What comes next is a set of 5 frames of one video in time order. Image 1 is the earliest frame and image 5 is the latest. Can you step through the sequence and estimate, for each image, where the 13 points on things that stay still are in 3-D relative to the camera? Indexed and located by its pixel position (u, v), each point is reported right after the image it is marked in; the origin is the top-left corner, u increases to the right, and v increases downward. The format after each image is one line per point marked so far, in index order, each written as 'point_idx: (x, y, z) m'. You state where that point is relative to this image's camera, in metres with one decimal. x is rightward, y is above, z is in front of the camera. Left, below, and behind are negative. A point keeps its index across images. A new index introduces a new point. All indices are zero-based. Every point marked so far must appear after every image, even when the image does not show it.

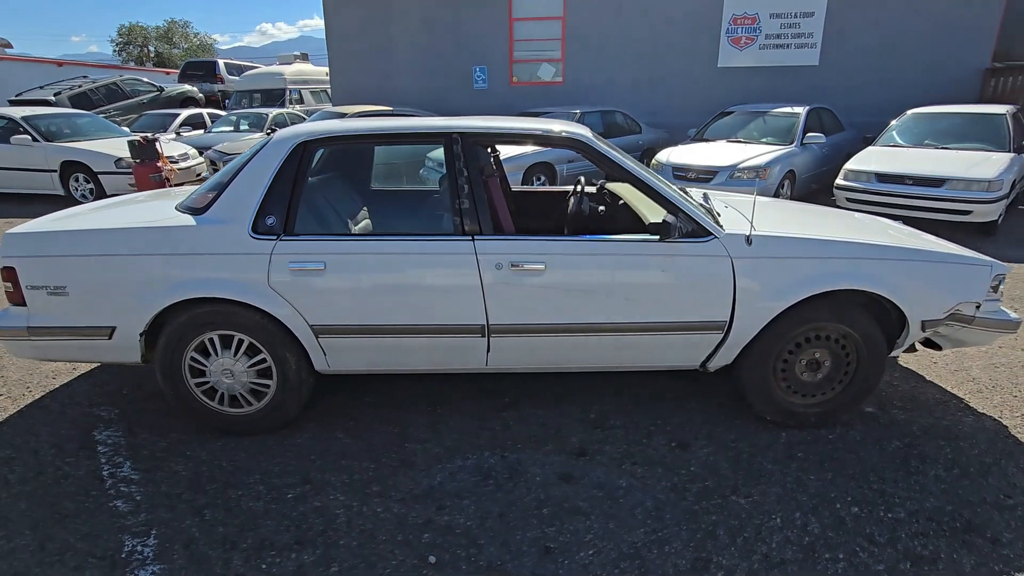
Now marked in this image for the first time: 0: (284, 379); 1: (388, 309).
0: (-1.2, -0.5, +2.9) m
1: (-0.6, -0.1, +2.7) m
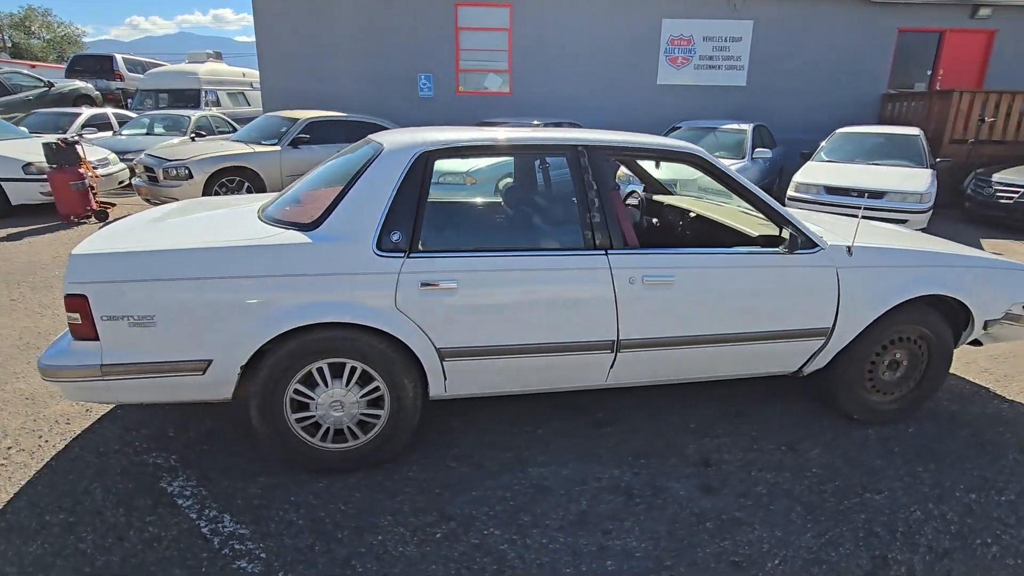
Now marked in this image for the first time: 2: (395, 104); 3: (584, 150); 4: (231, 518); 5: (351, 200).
0: (-0.5, -0.6, +2.6) m
1: (+0.1, -0.2, +2.6) m
2: (-3.0, +4.7, +13.8) m
3: (+0.4, +0.7, +2.7) m
4: (-1.2, -1.0, +2.4) m
5: (-0.7, +0.4, +2.5) m
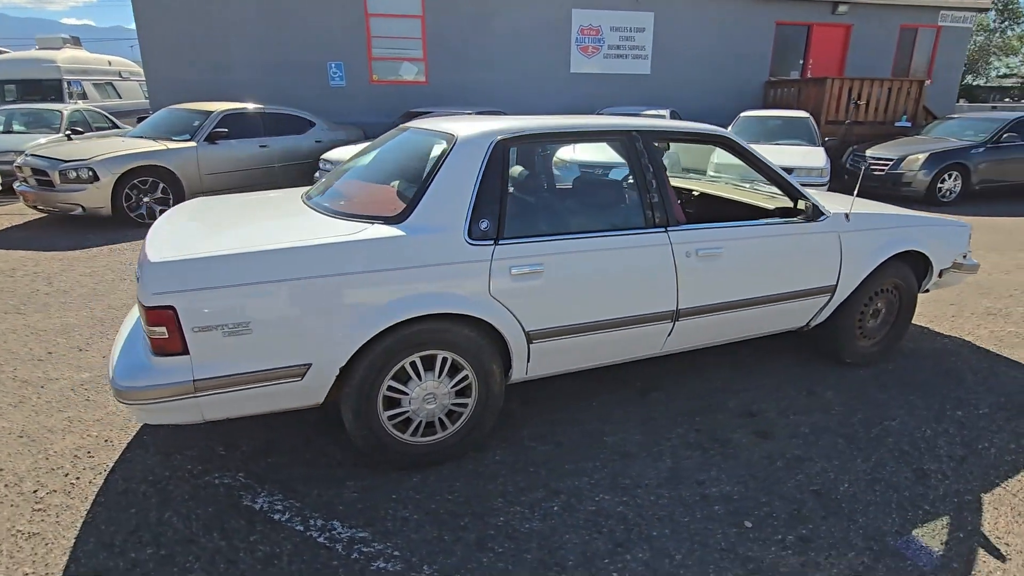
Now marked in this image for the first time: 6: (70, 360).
0: (-0.1, -0.5, +2.7) m
1: (+0.4, -0.1, +2.8) m
2: (-5.0, +4.7, +13.1) m
3: (+0.7, +0.8, +2.9) m
4: (-0.7, -1.0, +2.3) m
5: (-0.3, +0.4, +2.5) m
6: (-3.1, -0.5, +3.8) m
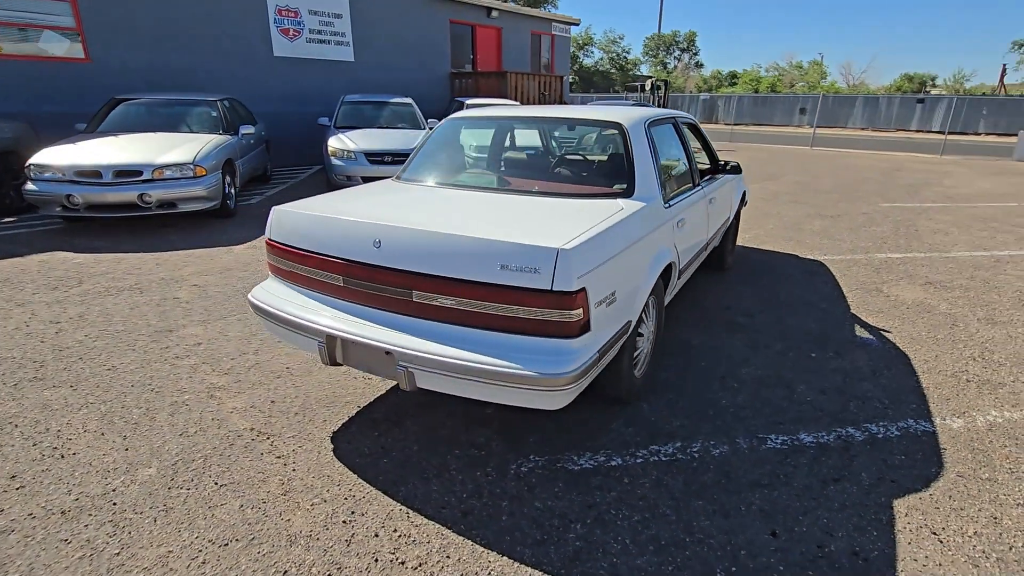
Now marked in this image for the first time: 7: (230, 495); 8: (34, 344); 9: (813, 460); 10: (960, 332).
0: (+0.9, -0.2, +3.4) m
1: (+1.2, +0.3, +3.8) m
2: (-10.0, +3.4, +8.5) m
3: (+1.2, +1.2, +4.0) m
4: (+0.8, -0.8, +2.8) m
5: (+0.7, +0.7, +3.1) m
6: (-2.1, -0.9, +2.6) m
7: (-1.3, -0.9, +2.5) m
8: (-3.4, -0.4, +3.9) m
9: (+1.5, -0.9, +2.8) m
10: (+3.5, -0.3, +4.3) m
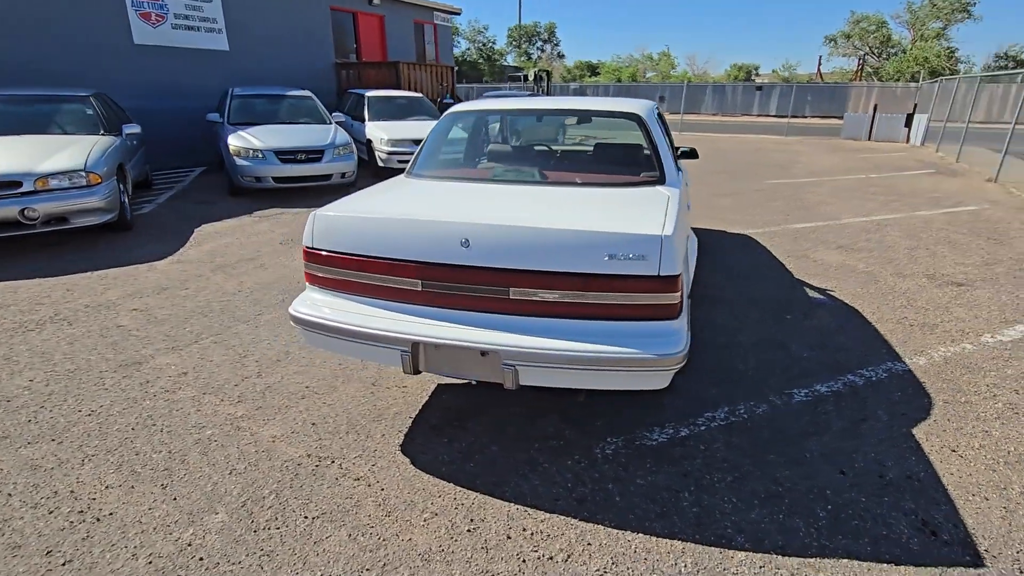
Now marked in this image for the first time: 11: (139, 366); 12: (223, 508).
0: (+1.1, -0.1, +3.7) m
1: (+1.3, +0.5, +4.1) m
2: (-10.9, +2.6, +6.2) m
3: (+1.1, +1.4, +4.2) m
4: (+1.1, -0.7, +3.1) m
5: (+0.9, +0.8, +3.3) m
6: (-1.6, -1.0, +2.3) m
7: (-0.8, -1.0, +2.3) m
8: (-3.2, -0.6, +3.2) m
9: (+1.9, -0.7, +3.2) m
10: (+3.5, 0.0, +5.1) m
11: (-2.5, -0.5, +3.6) m
12: (-1.3, -1.0, +2.4) m
